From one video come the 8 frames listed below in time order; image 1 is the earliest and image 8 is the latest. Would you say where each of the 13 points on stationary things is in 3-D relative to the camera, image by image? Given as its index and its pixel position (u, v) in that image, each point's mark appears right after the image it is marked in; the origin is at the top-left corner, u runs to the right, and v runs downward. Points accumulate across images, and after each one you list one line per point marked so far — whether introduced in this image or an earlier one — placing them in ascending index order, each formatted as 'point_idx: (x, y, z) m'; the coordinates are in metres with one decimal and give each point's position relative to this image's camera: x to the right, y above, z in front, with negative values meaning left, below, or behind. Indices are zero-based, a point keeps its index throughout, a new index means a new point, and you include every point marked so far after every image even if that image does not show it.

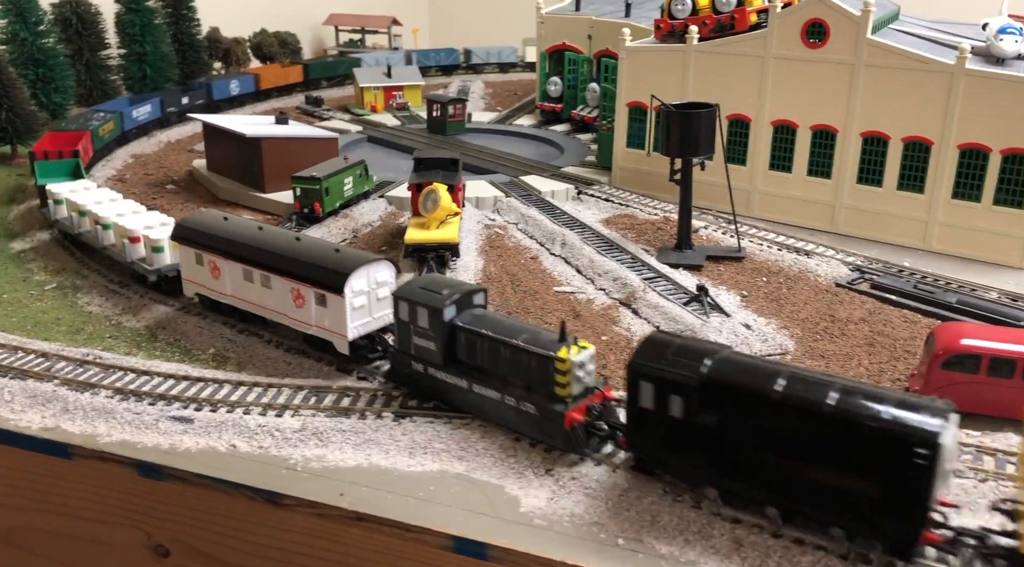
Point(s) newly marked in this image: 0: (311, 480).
0: (-2.3, -2.2, +9.5) m
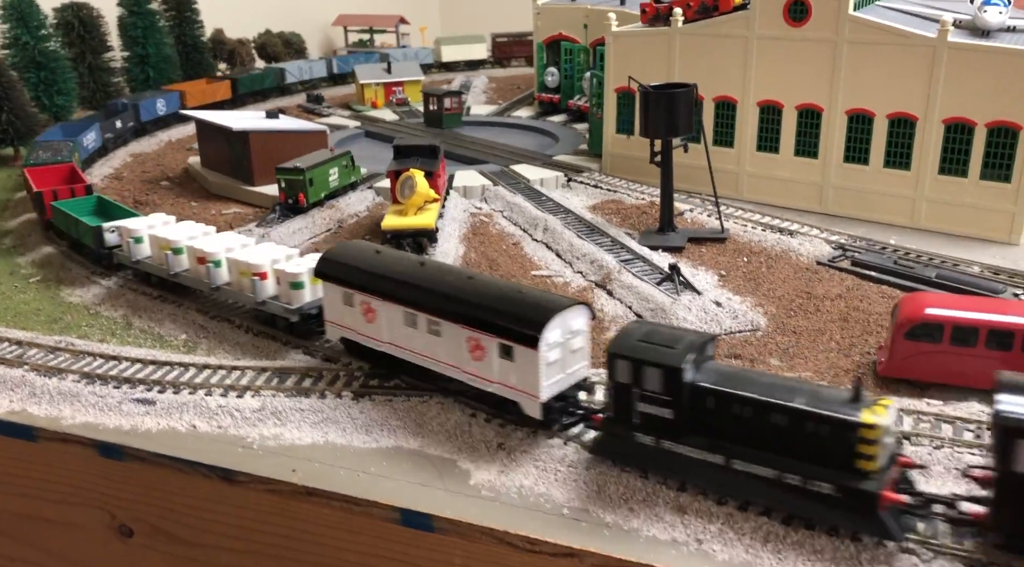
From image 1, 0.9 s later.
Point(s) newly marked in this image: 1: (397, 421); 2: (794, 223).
0: (-2.8, -2.0, +9.5) m
1: (-1.4, -1.7, +10.2) m
2: (+5.7, +1.2, +16.9) m
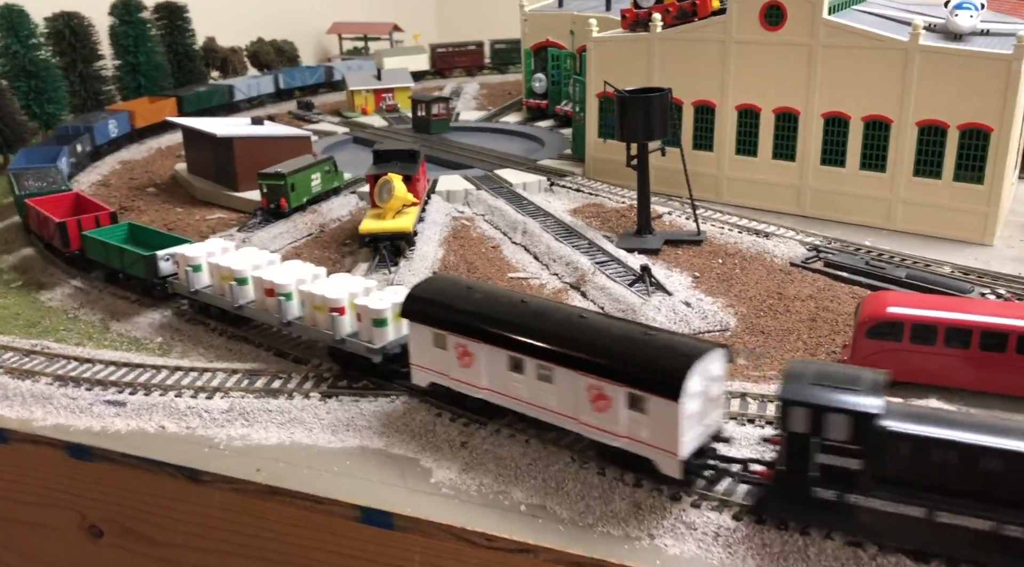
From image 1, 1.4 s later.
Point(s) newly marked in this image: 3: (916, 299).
0: (-3.3, -2.0, +9.7) m
1: (-1.8, -1.7, +10.3) m
2: (+5.3, +1.2, +17.0) m
3: (+5.2, -0.2, +10.7) m
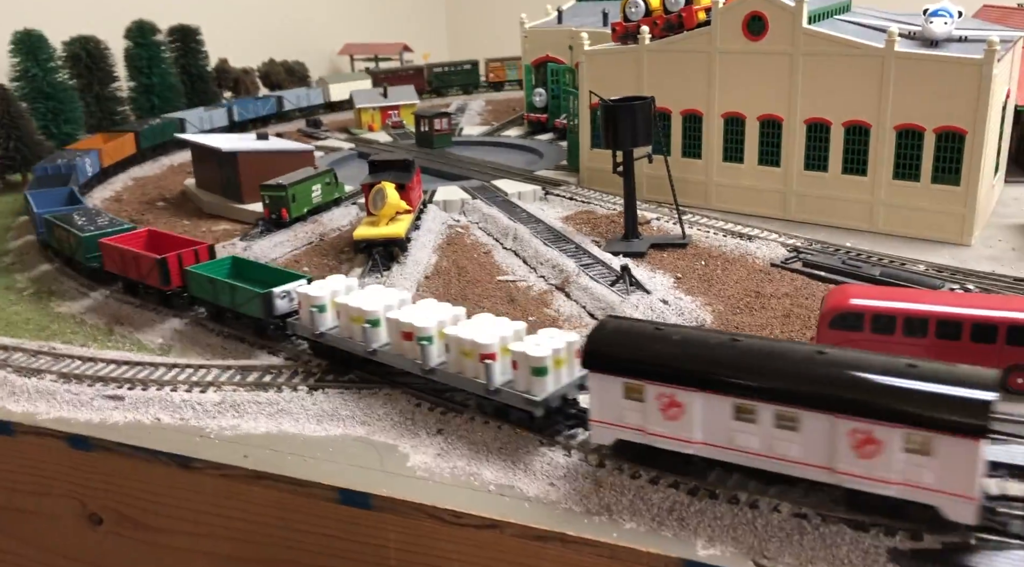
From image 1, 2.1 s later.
0: (-3.6, -2.0, +10.2) m
1: (-2.1, -1.7, +10.8) m
2: (+5.1, +1.1, +17.4) m
3: (+4.9, -0.1, +11.1) m
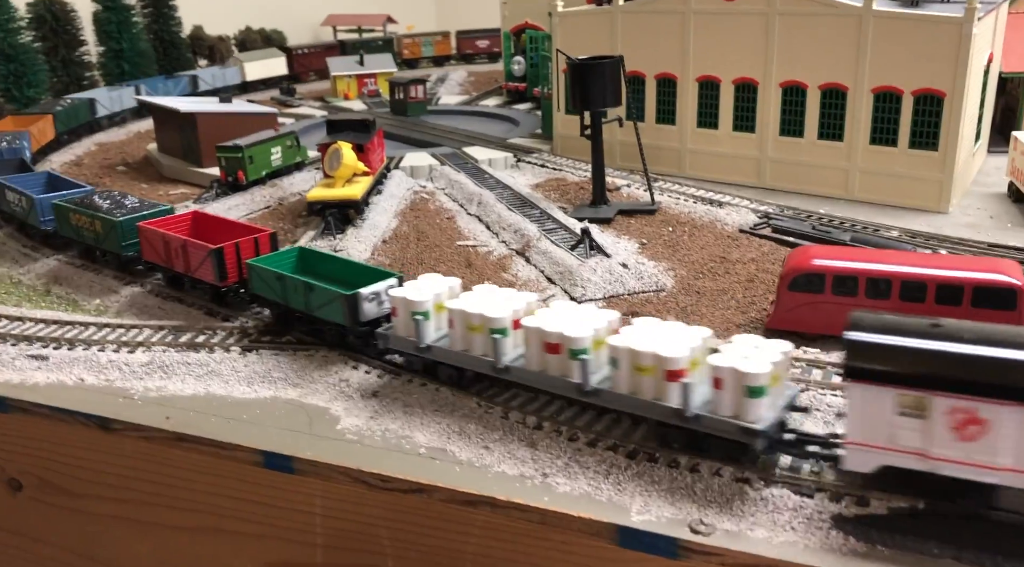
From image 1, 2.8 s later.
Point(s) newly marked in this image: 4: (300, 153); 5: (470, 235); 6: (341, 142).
0: (-4.3, -1.4, +9.7) m
1: (-2.9, -1.1, +10.3) m
2: (+4.4, +1.8, +16.9) m
3: (+4.2, +0.4, +10.5) m
4: (-5.0, +3.1, +19.6) m
5: (-0.8, +0.9, +15.4) m
6: (-3.3, +2.7, +16.1) m
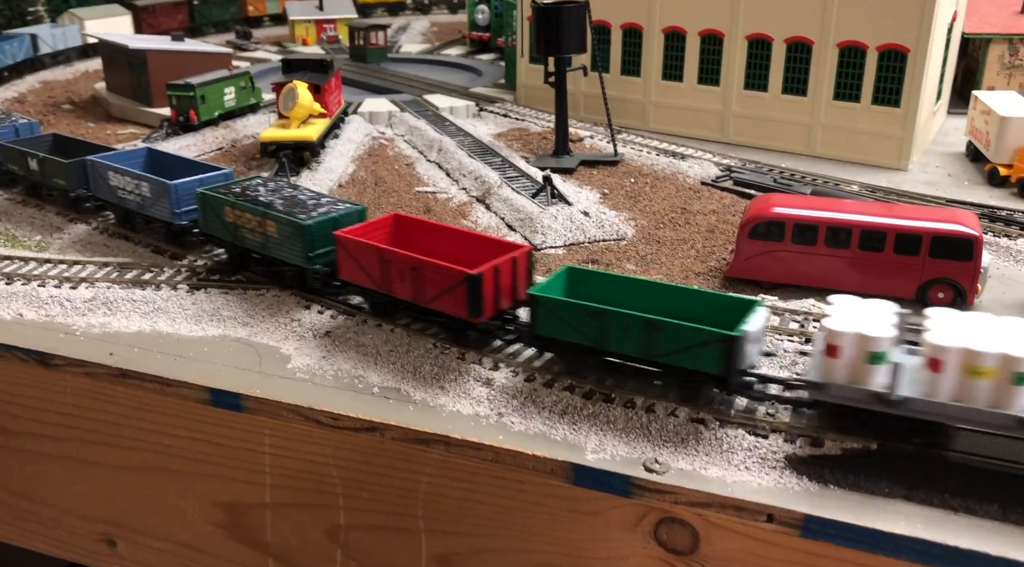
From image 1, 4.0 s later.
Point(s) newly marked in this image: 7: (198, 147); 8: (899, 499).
0: (-4.8, -0.7, +9.3) m
1: (-3.4, -0.3, +9.9) m
2: (+3.6, +2.7, +16.7) m
3: (+3.7, +1.0, +10.5) m
4: (-5.8, +4.3, +19.0) m
5: (-1.5, +1.8, +15.1) m
6: (-4.0, +3.8, +15.6) m
7: (-6.3, +2.7, +16.8) m
8: (+3.0, -1.7, +6.5) m
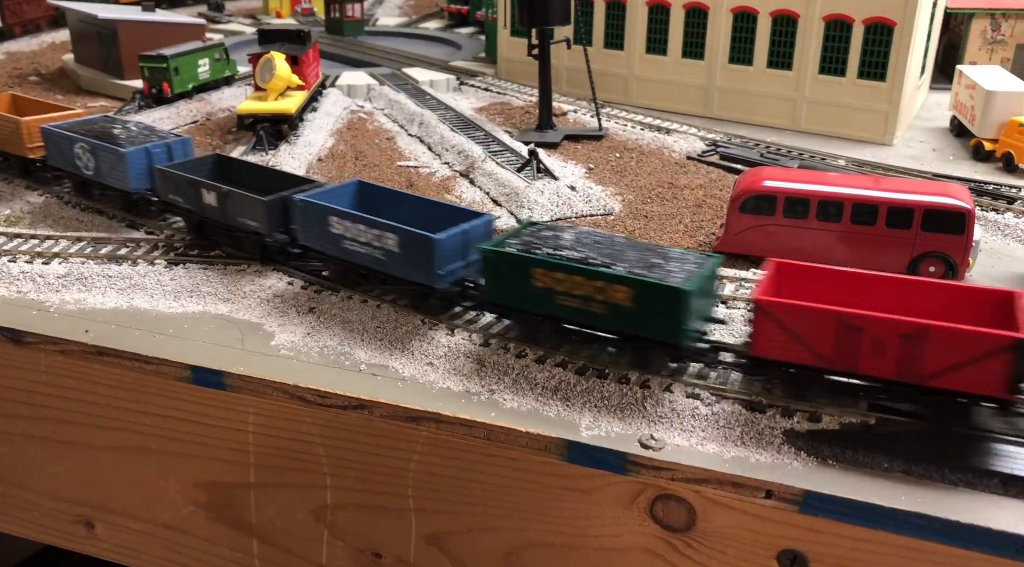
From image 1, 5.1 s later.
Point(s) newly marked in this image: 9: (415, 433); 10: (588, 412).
0: (-4.9, -0.4, +9.0) m
1: (-3.5, -0.1, +9.7) m
2: (+3.2, +3.2, +16.6) m
3: (+3.5, +1.4, +10.4) m
4: (-6.3, +4.8, +18.5) m
5: (-1.8, +2.3, +14.8) m
6: (-4.3, +4.2, +15.2) m
7: (-6.6, +3.2, +16.3) m
8: (+3.0, -1.5, +6.4) m
9: (-0.8, -1.2, +6.8) m
10: (+0.7, -1.1, +7.3) m
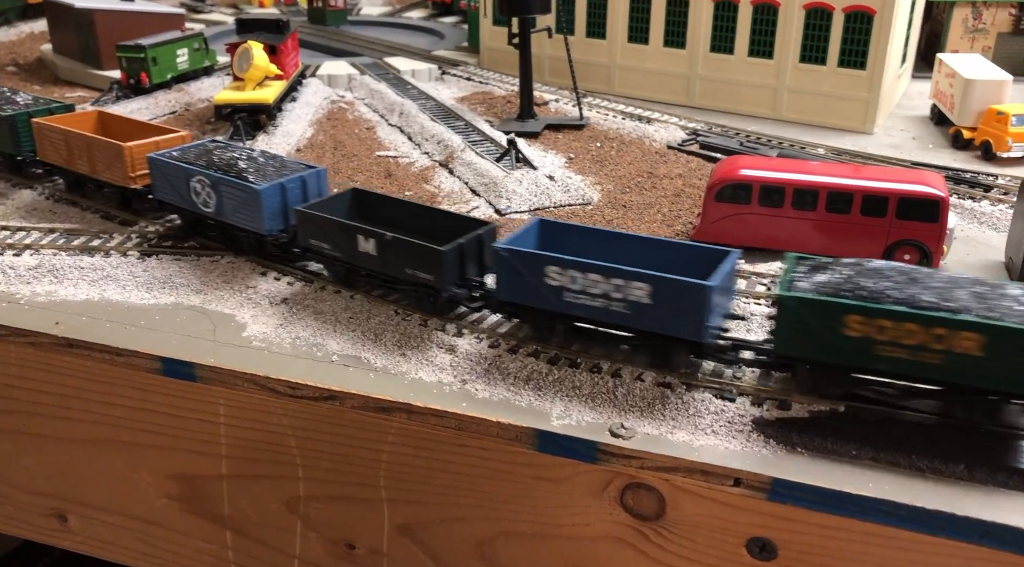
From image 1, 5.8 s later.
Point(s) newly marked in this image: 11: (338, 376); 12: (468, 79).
0: (-5.2, -0.3, +8.9) m
1: (-3.8, +0.1, +9.6) m
2: (+2.9, +3.4, +16.5) m
3: (+3.2, +1.5, +10.4) m
4: (-6.7, +5.0, +18.4) m
5: (-2.1, +2.4, +14.7) m
6: (-4.7, +4.4, +15.1) m
7: (-7.0, +3.4, +16.2) m
8: (+2.7, -1.4, +6.4) m
9: (-1.0, -1.1, +6.7) m
10: (+0.4, -1.0, +7.2) m
11: (-1.7, -0.9, +7.8) m
12: (-1.0, +4.7, +19.2) m
